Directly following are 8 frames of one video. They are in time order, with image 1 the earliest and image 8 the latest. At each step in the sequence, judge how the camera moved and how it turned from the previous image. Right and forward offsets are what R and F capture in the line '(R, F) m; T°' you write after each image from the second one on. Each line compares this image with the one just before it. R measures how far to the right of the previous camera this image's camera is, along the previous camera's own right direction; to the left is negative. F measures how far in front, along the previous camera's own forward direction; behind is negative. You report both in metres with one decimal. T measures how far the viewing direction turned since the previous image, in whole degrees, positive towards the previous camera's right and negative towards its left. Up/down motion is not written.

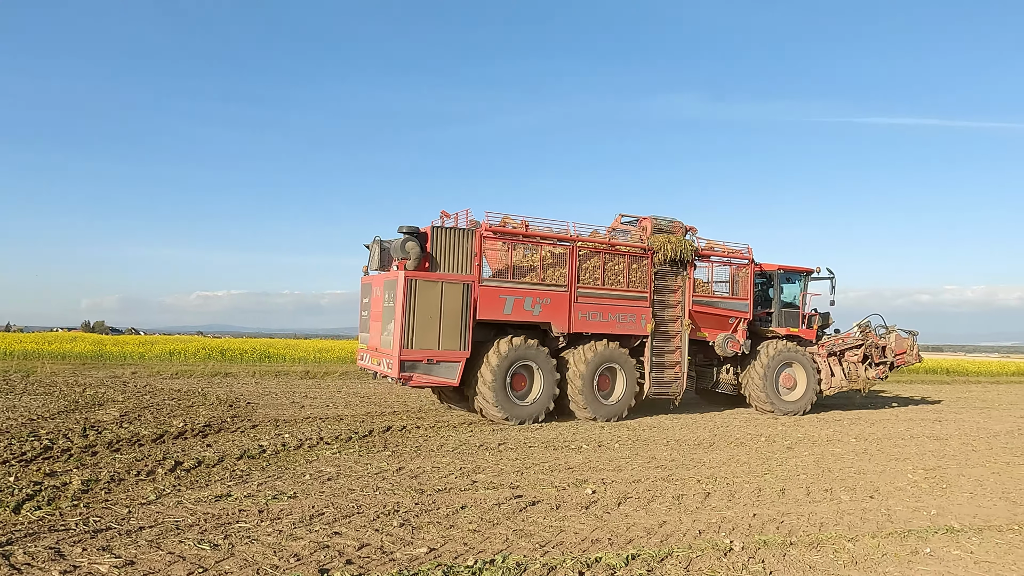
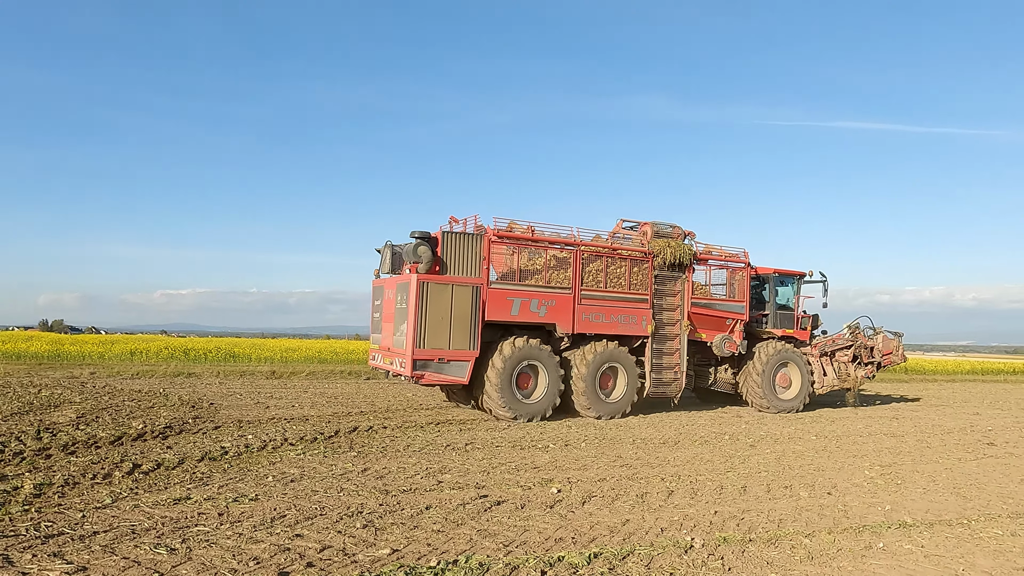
(0.0, 0.0) m; +2°
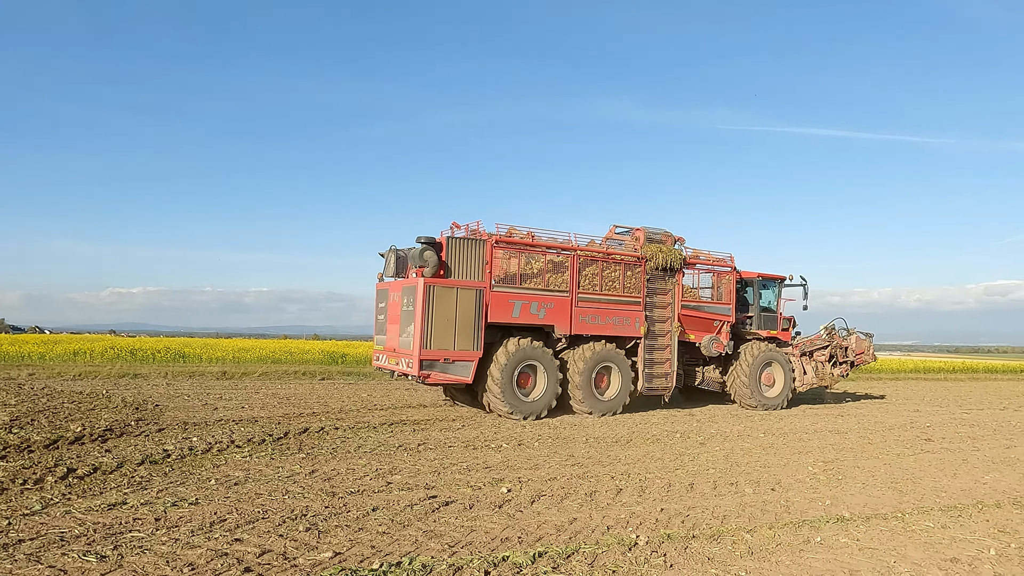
(+0.1, 0.0) m; +3°
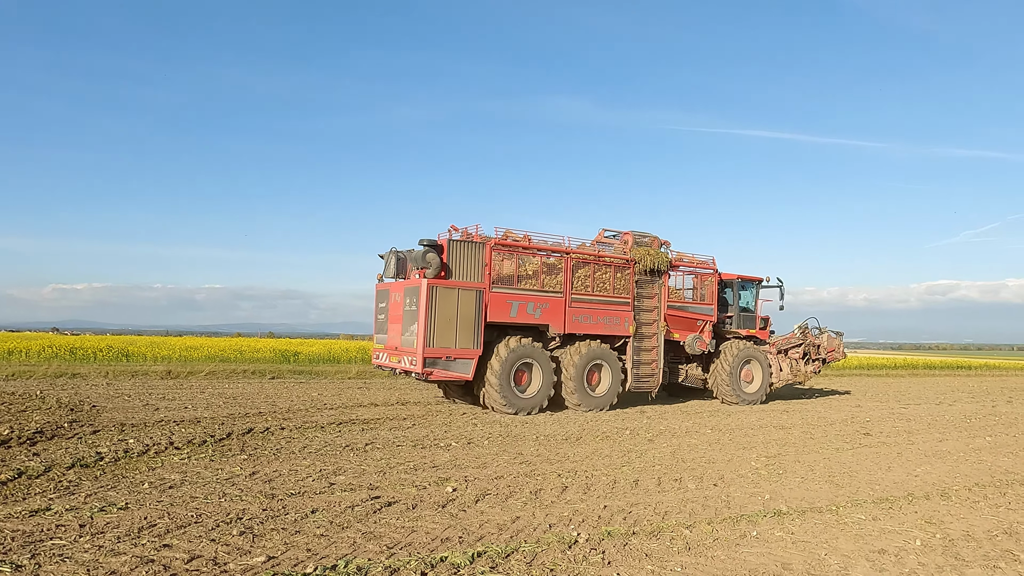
(+0.1, 0.0) m; +3°
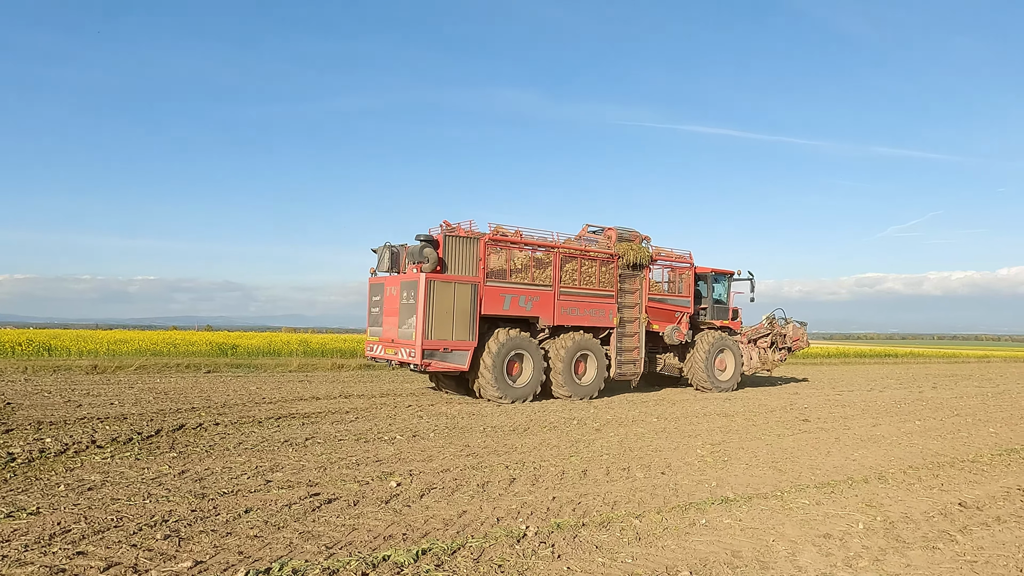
(0.0, +0.2) m; +5°
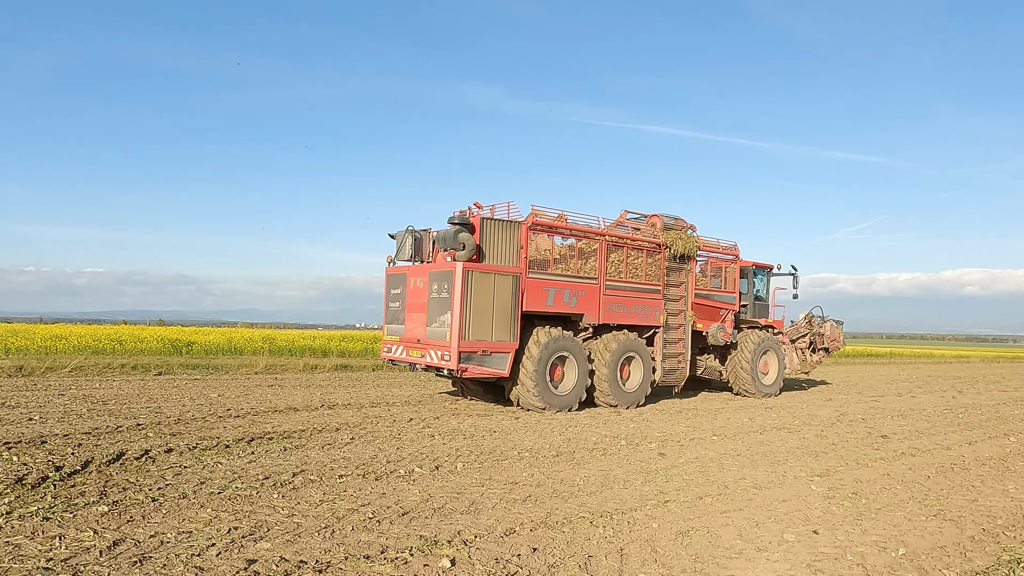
(-0.9, +2.1) m; +3°
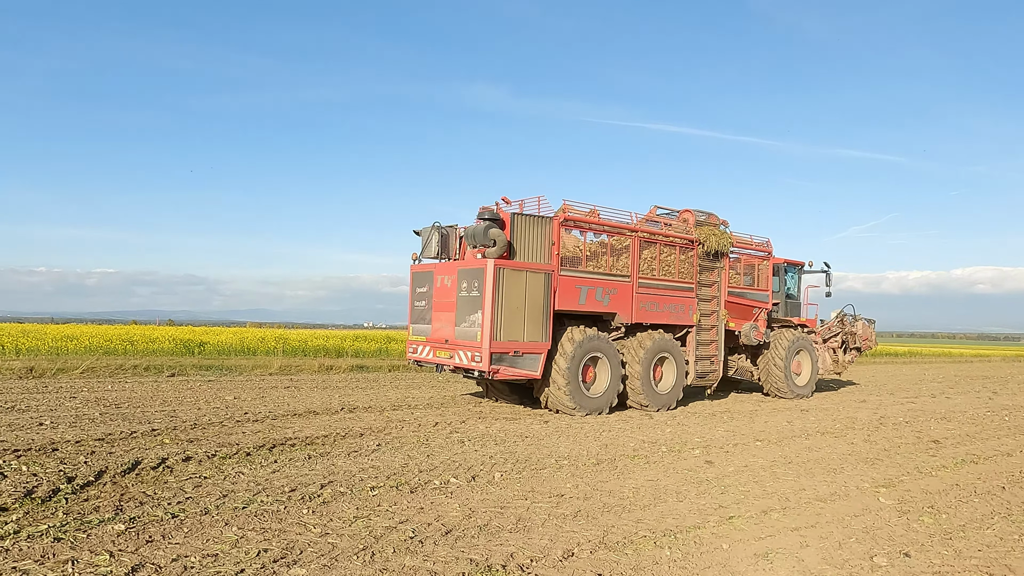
(-0.3, +0.5) m; -1°
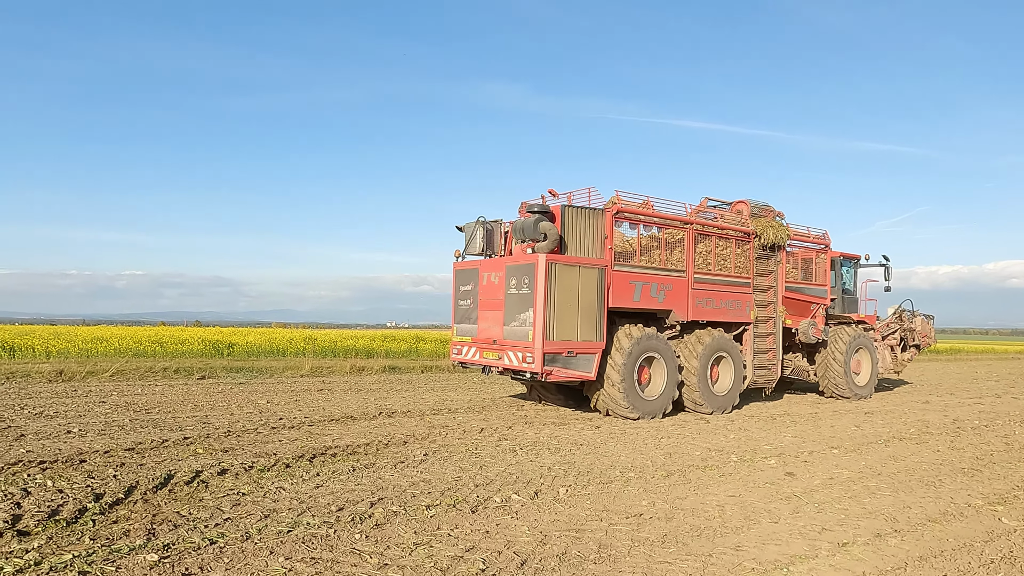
(-0.4, +0.6) m; -2°
